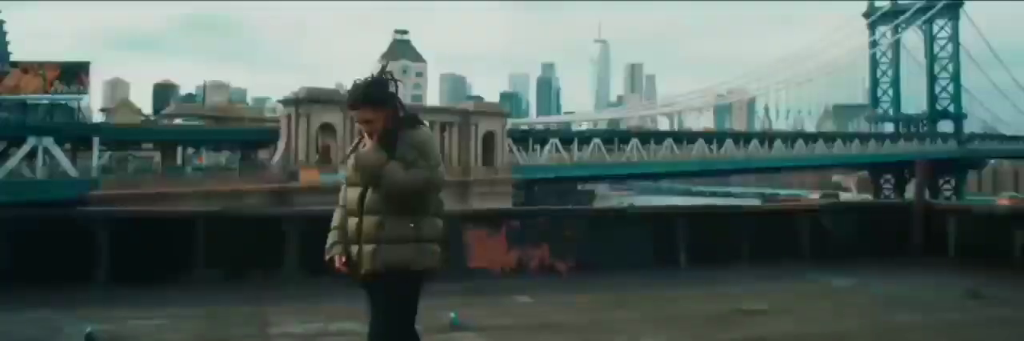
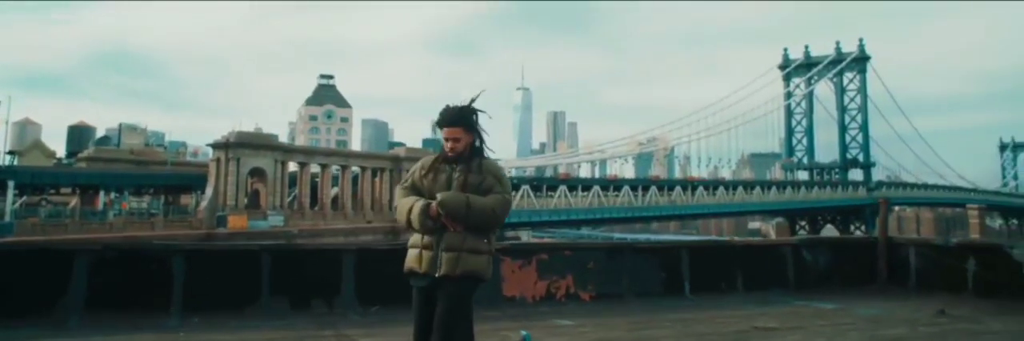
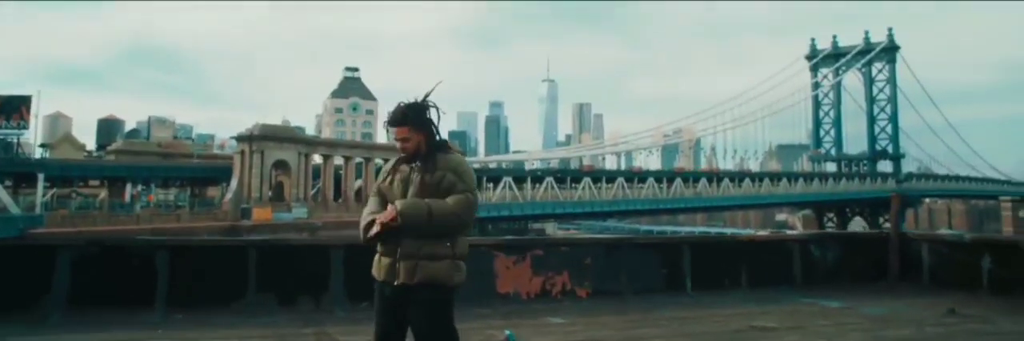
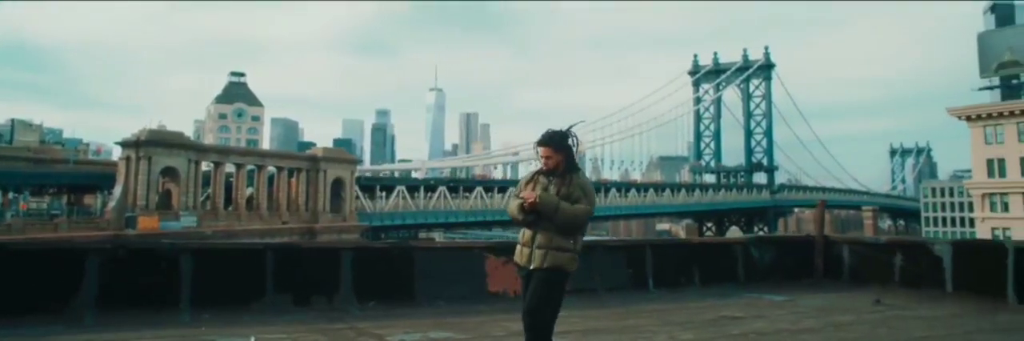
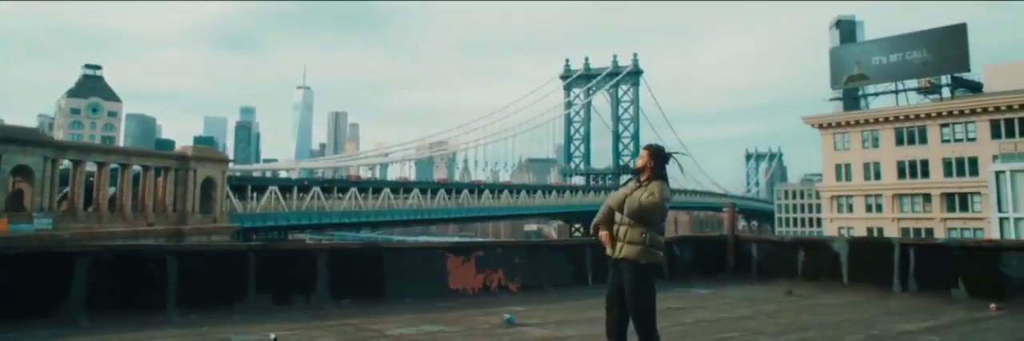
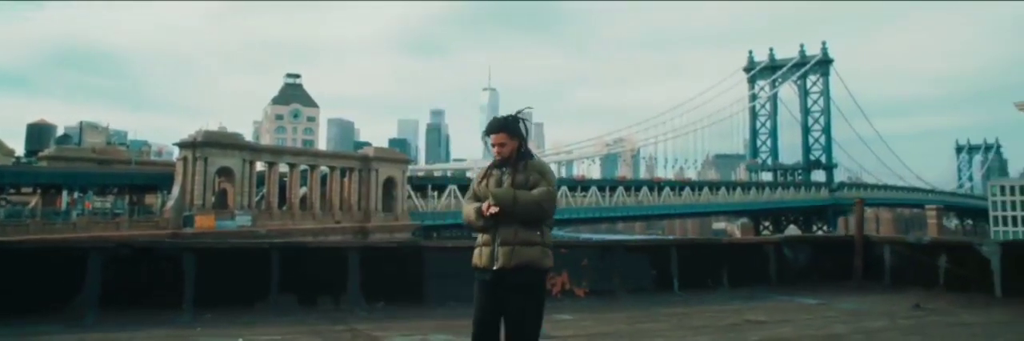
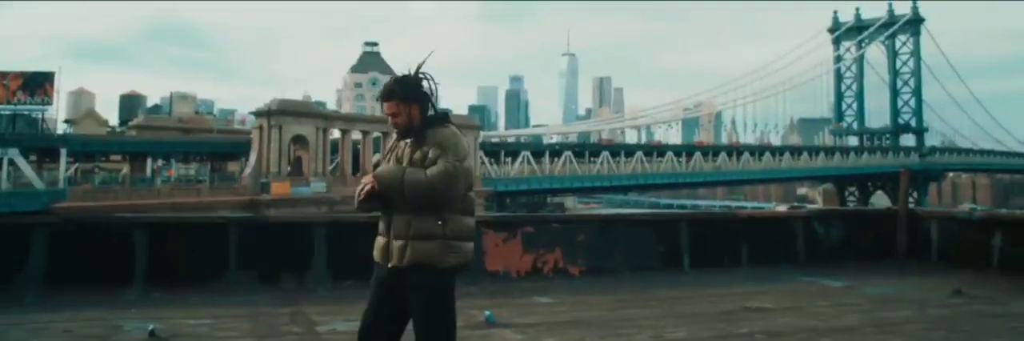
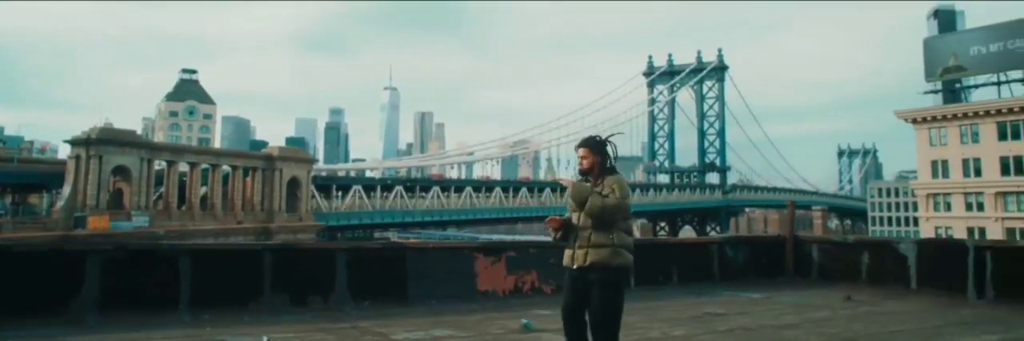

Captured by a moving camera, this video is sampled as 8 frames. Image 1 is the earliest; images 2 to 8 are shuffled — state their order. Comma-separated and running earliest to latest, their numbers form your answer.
7, 3, 2, 6, 4, 8, 5
